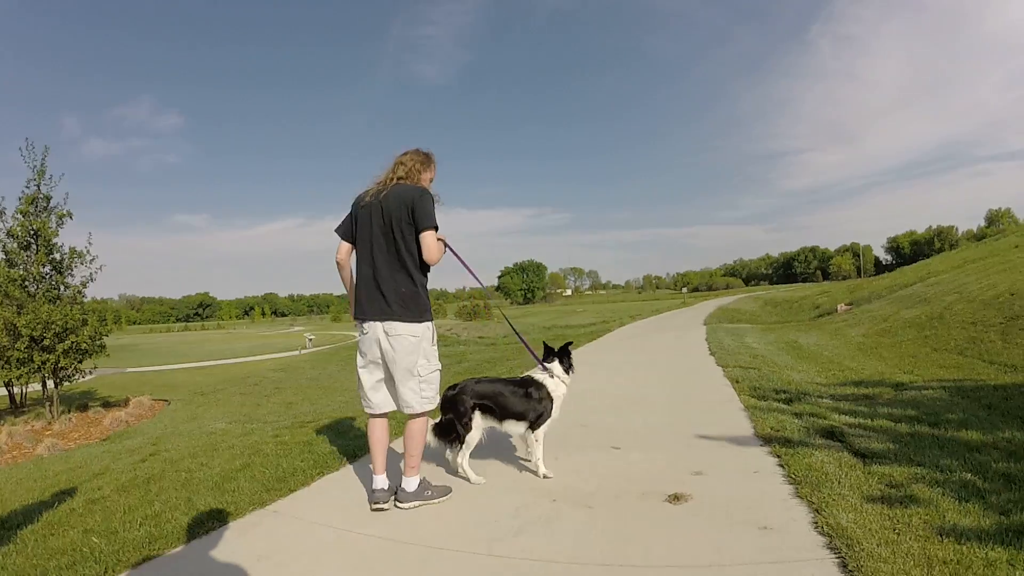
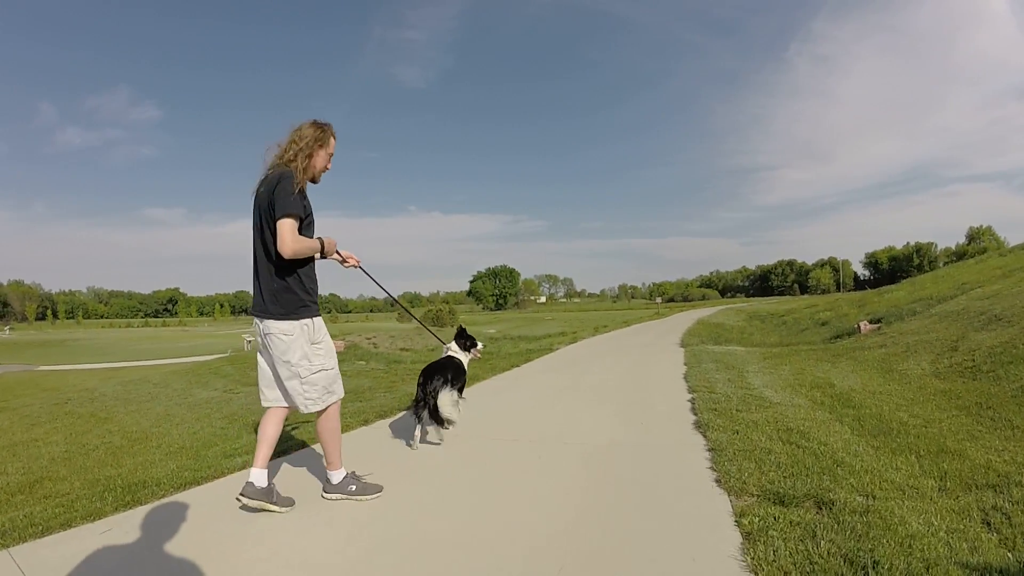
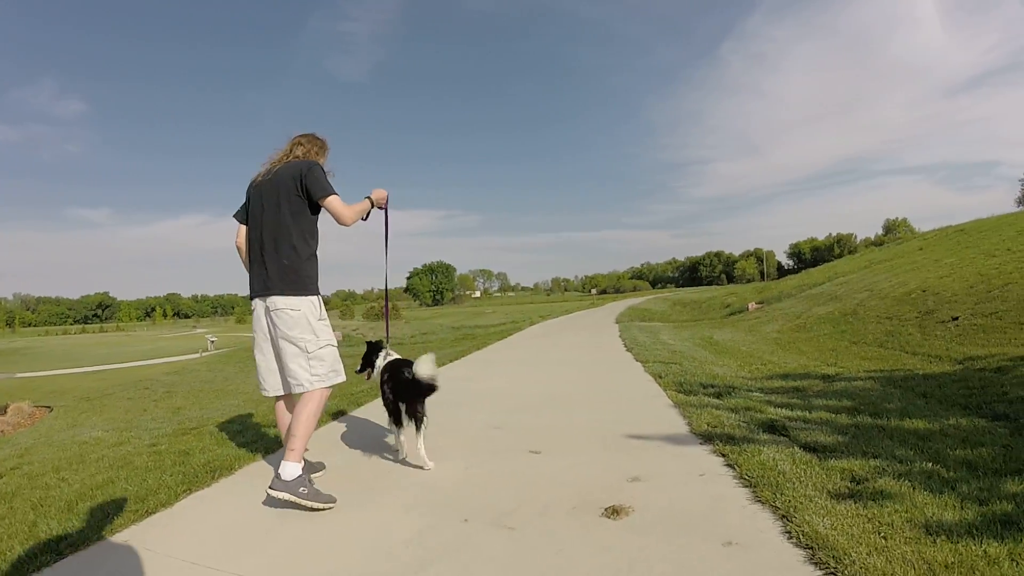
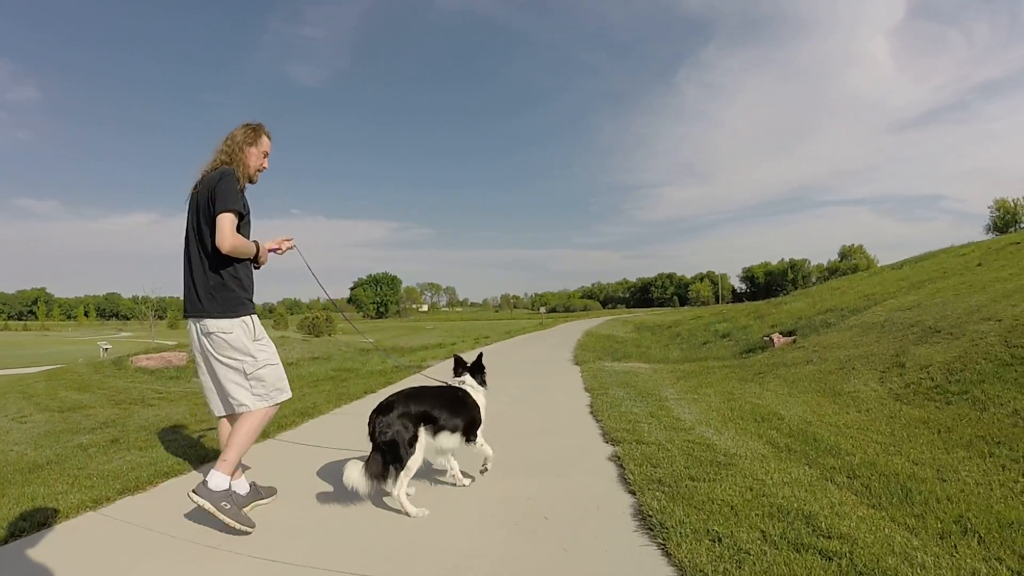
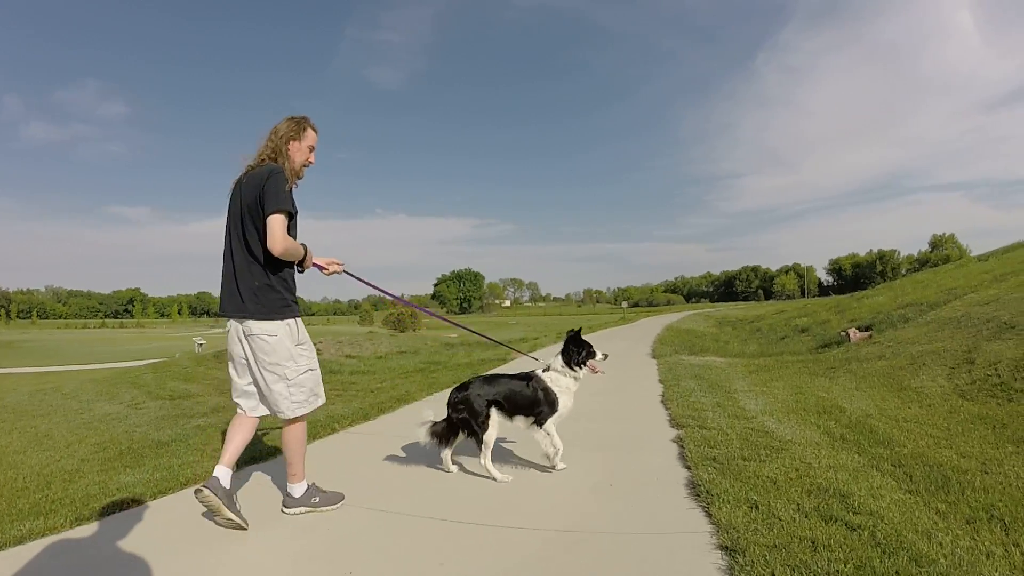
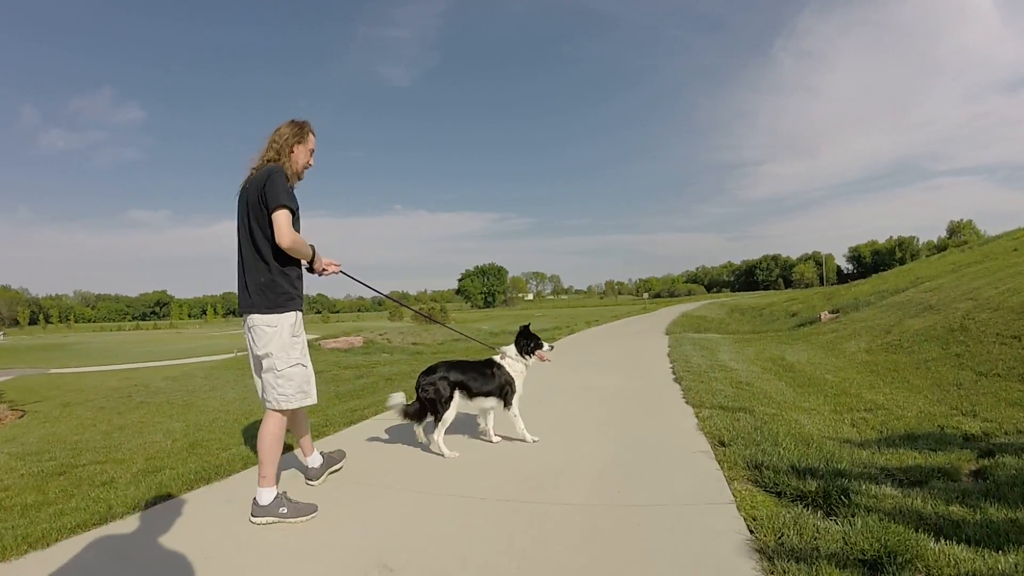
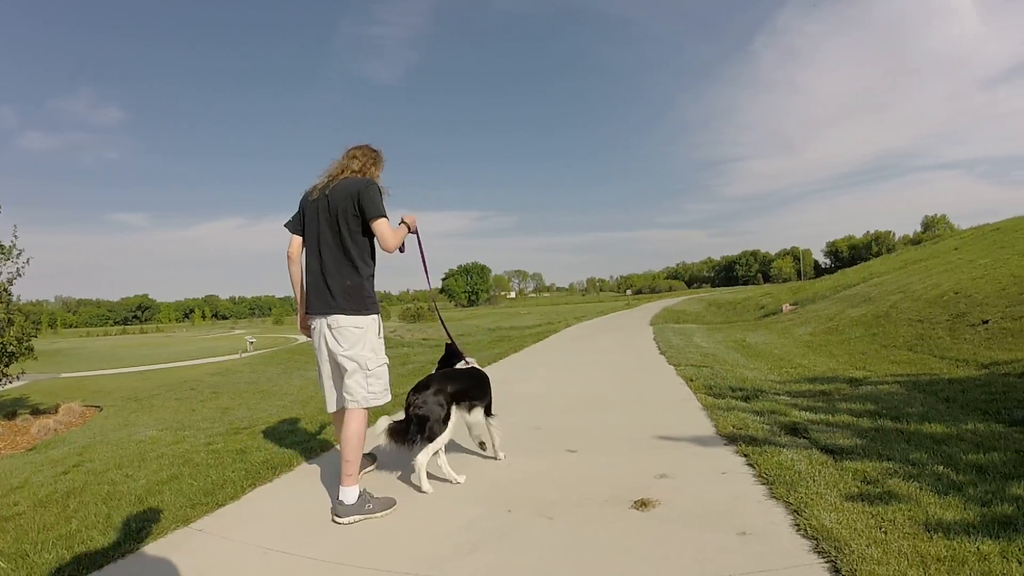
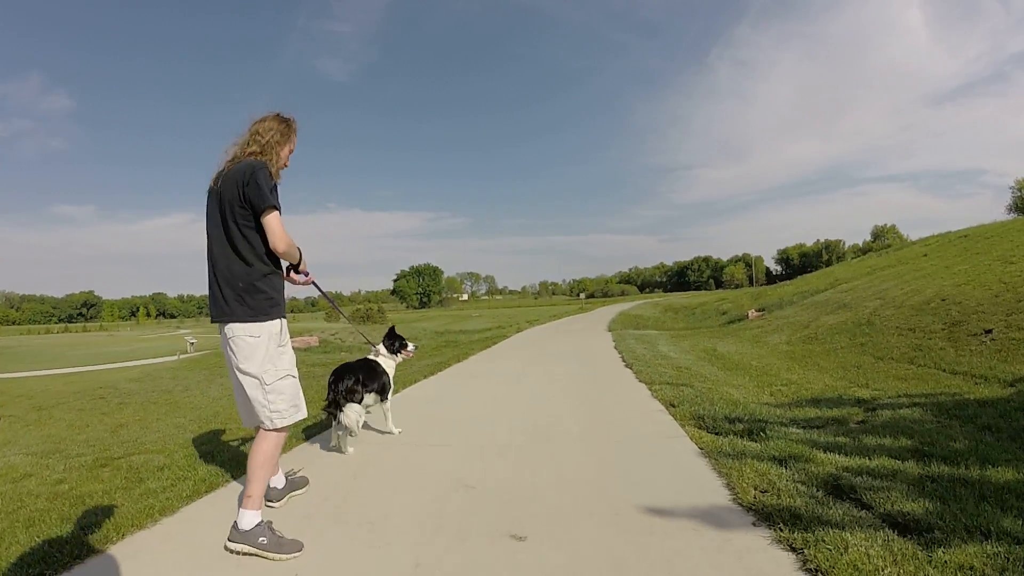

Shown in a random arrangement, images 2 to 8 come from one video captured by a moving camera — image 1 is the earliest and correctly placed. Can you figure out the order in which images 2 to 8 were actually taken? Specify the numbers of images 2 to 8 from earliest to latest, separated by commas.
7, 3, 8, 6, 2, 5, 4
